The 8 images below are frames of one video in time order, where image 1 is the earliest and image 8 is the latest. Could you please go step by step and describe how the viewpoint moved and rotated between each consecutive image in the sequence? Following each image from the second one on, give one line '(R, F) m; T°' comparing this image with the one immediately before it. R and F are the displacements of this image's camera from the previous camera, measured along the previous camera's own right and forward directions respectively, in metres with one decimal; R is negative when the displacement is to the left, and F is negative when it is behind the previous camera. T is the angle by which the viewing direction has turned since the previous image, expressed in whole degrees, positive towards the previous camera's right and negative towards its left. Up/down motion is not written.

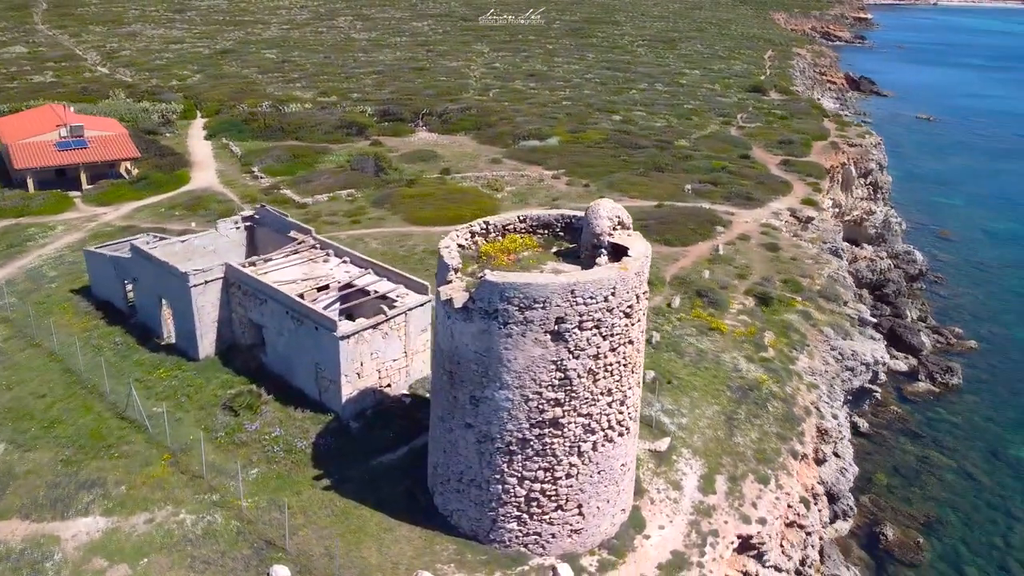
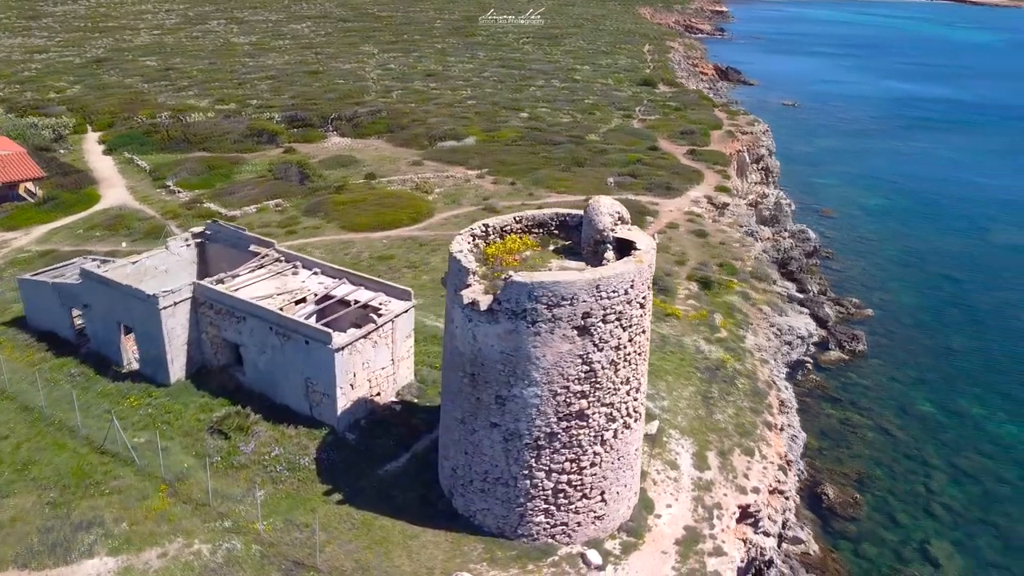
(-2.6, -0.2) m; +8°
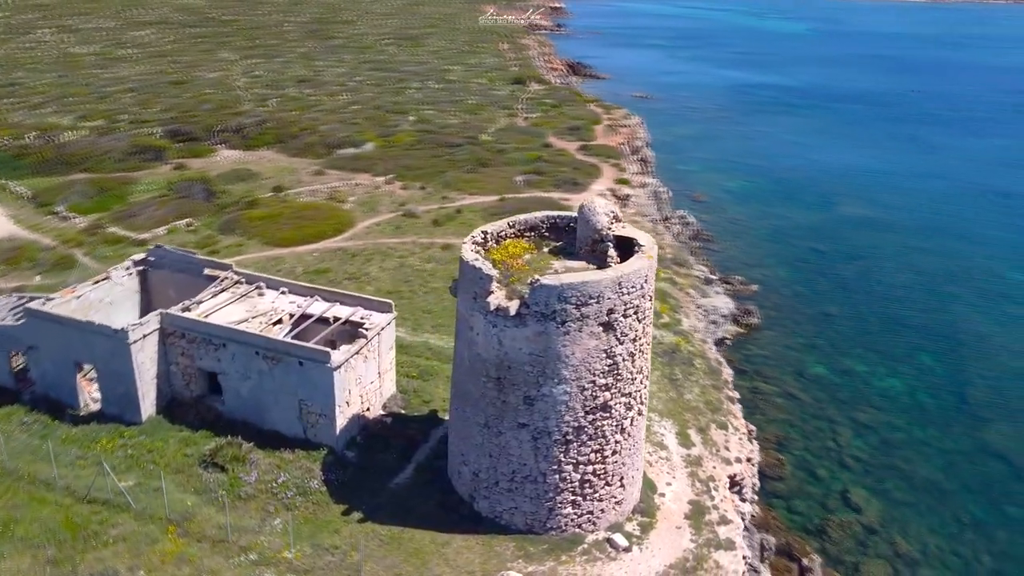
(-3.2, -0.2) m; +10°
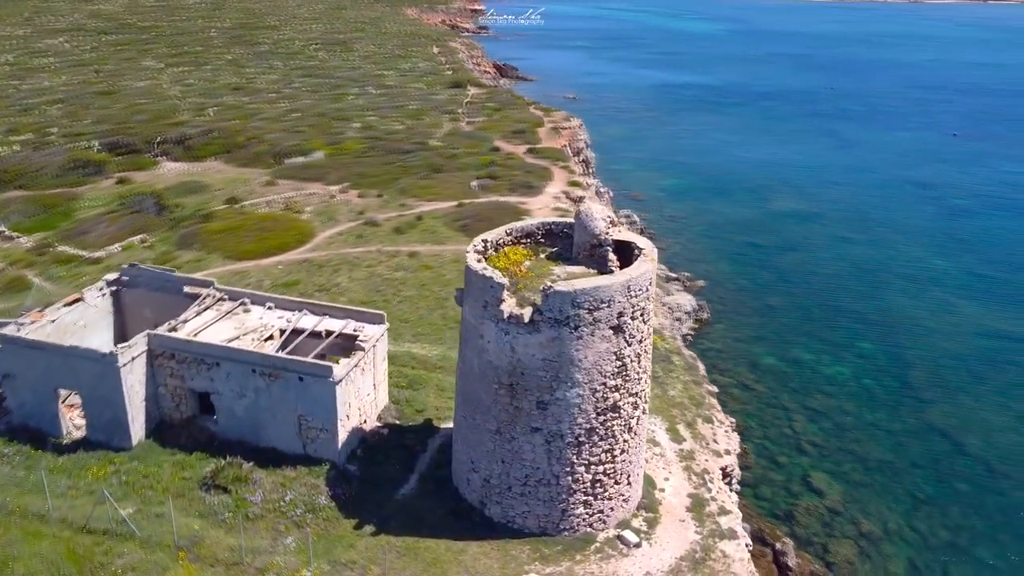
(-1.6, -0.2) m; +5°
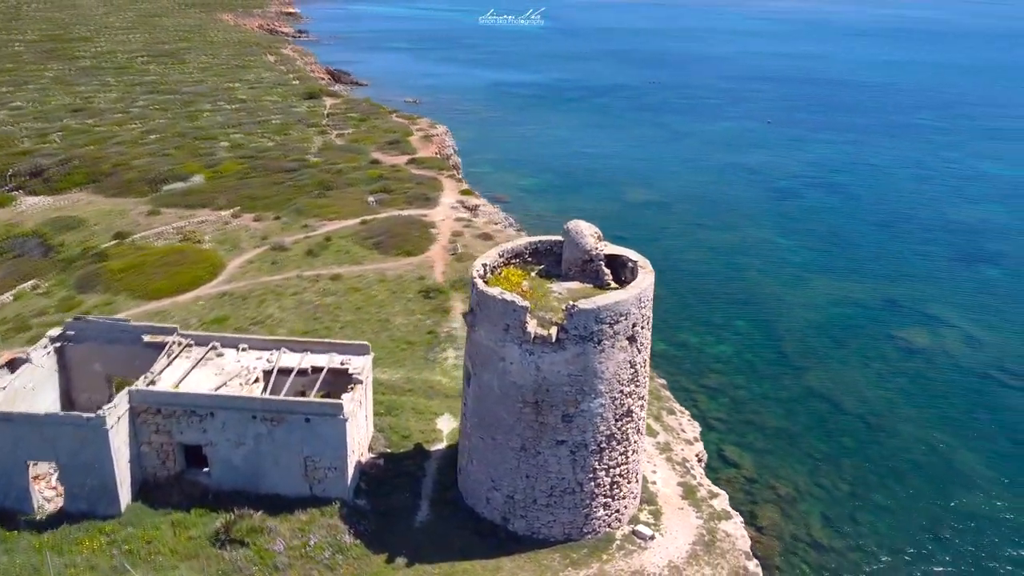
(-3.8, -0.2) m; +12°
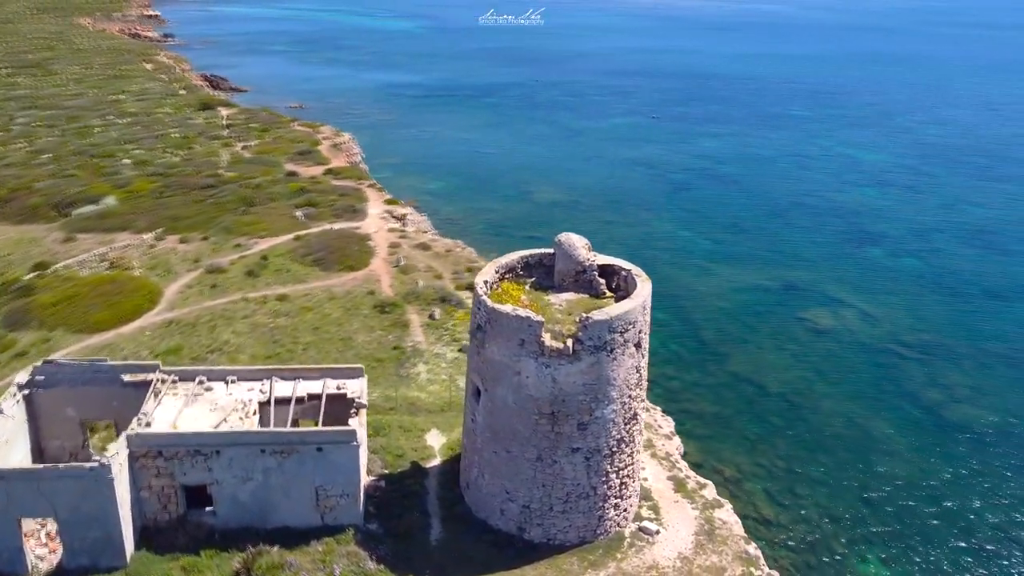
(-2.7, -0.2) m; +8°
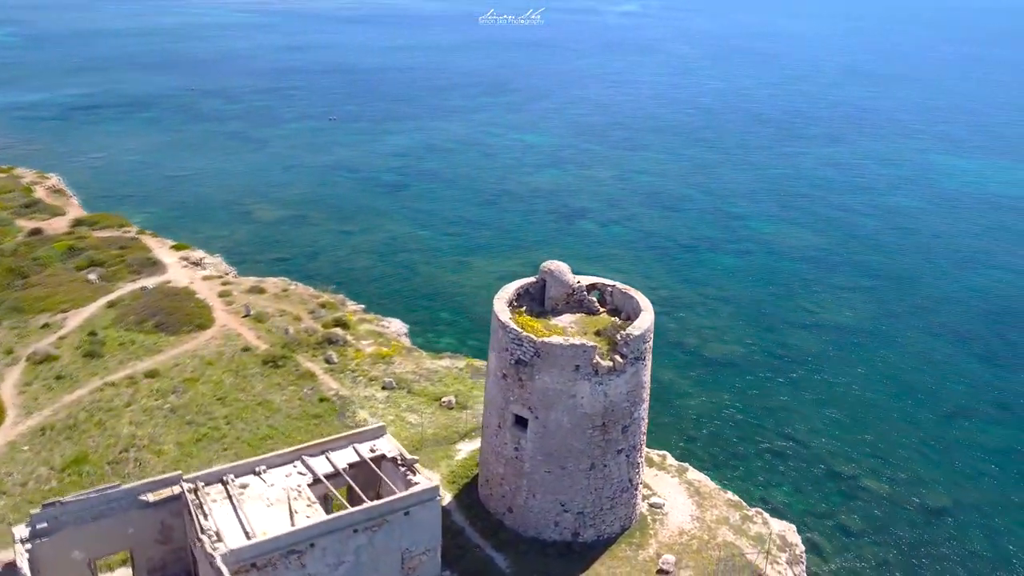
(-8.5, +0.4) m; +24°
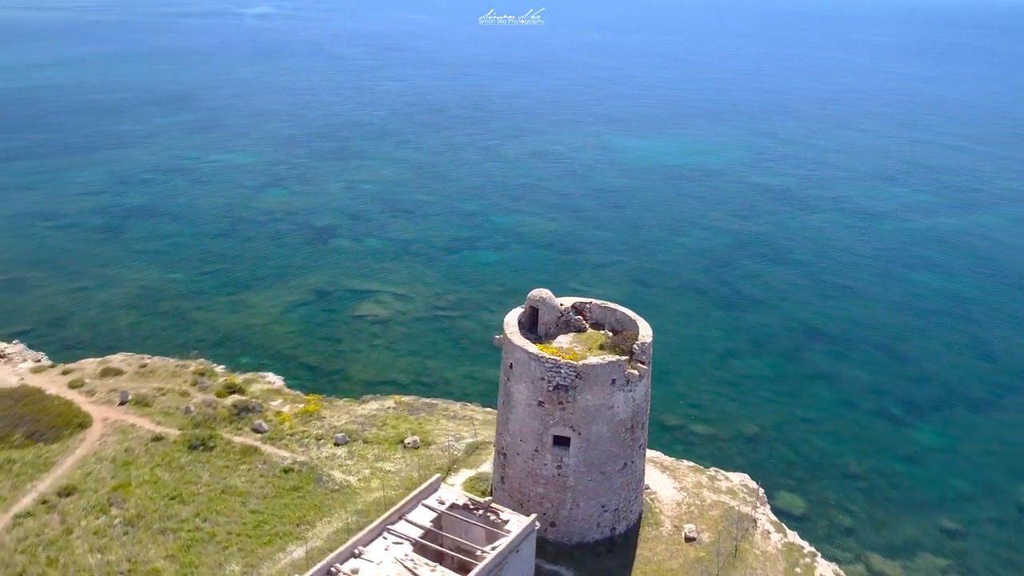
(-8.7, +0.4) m; +23°
